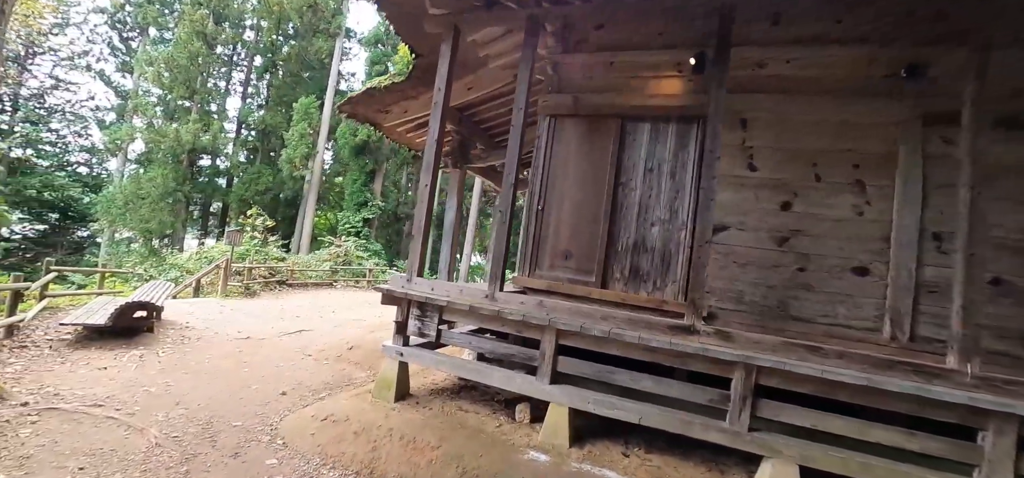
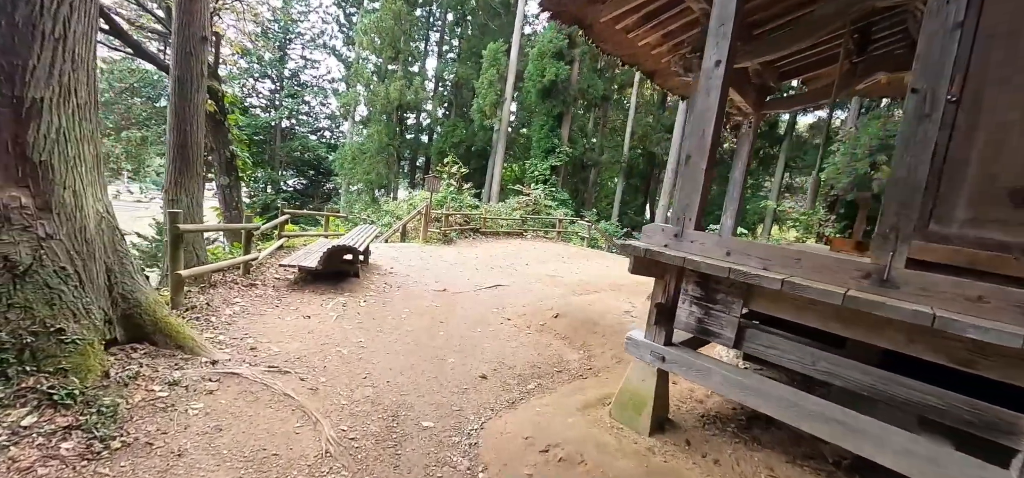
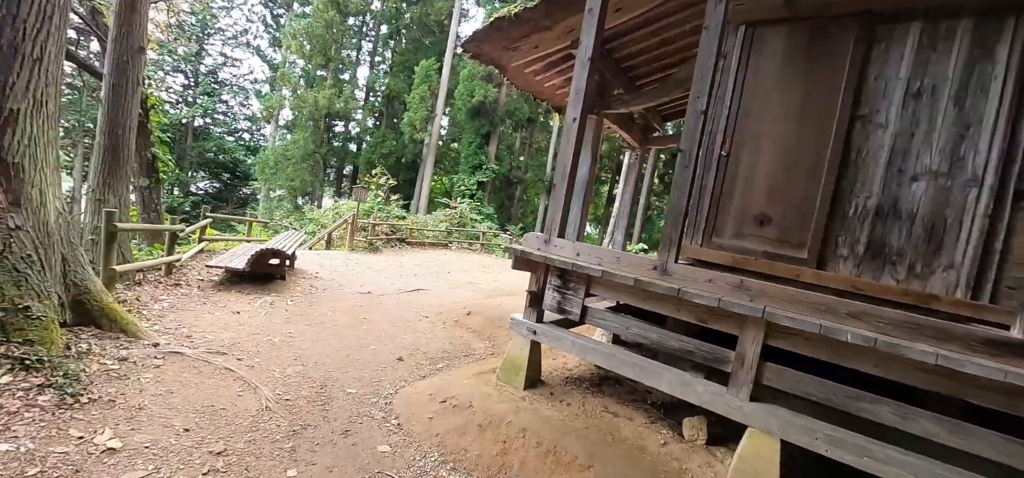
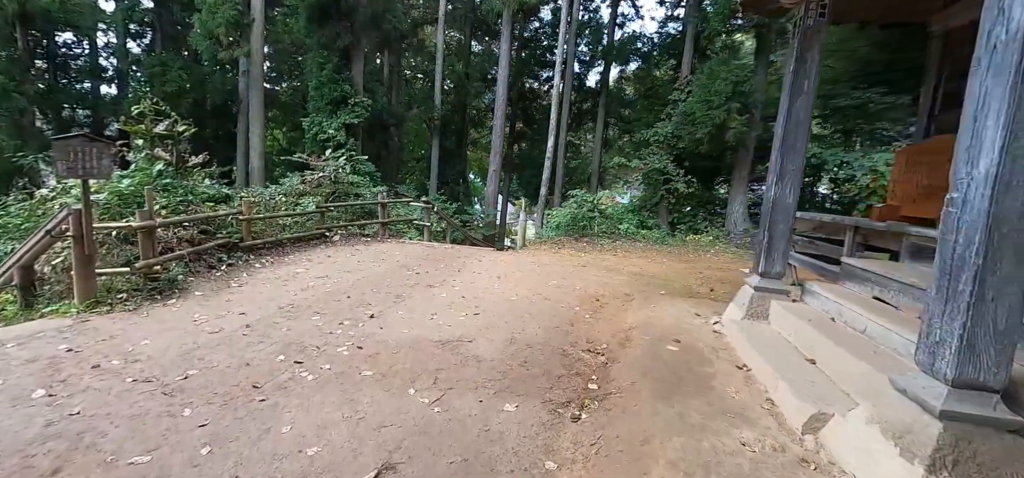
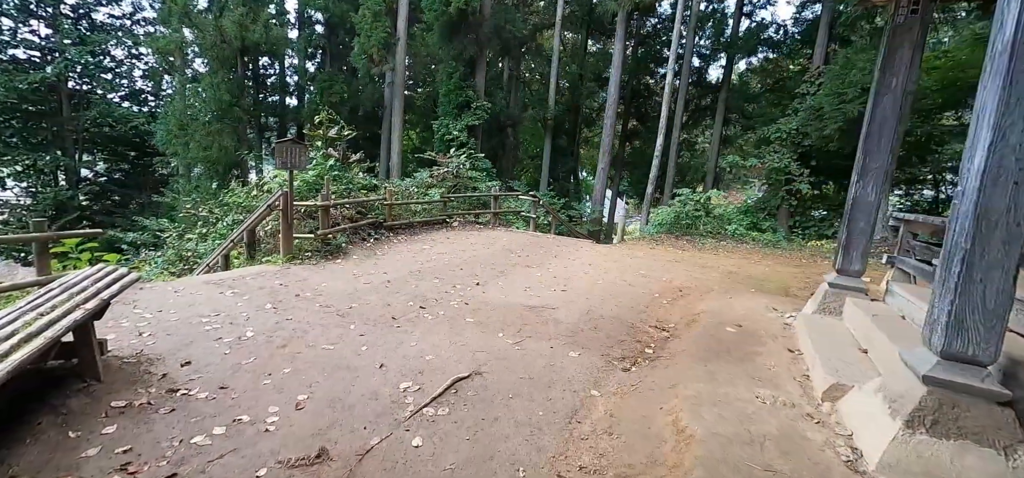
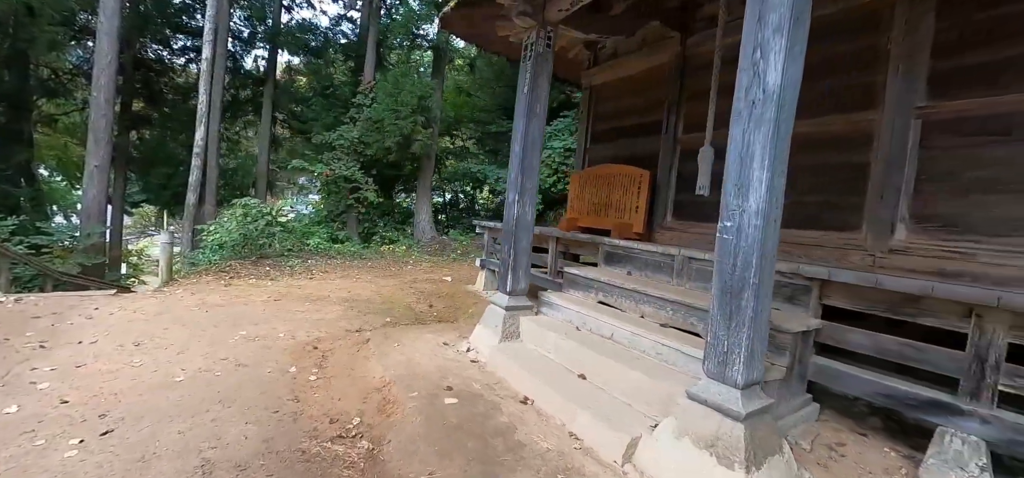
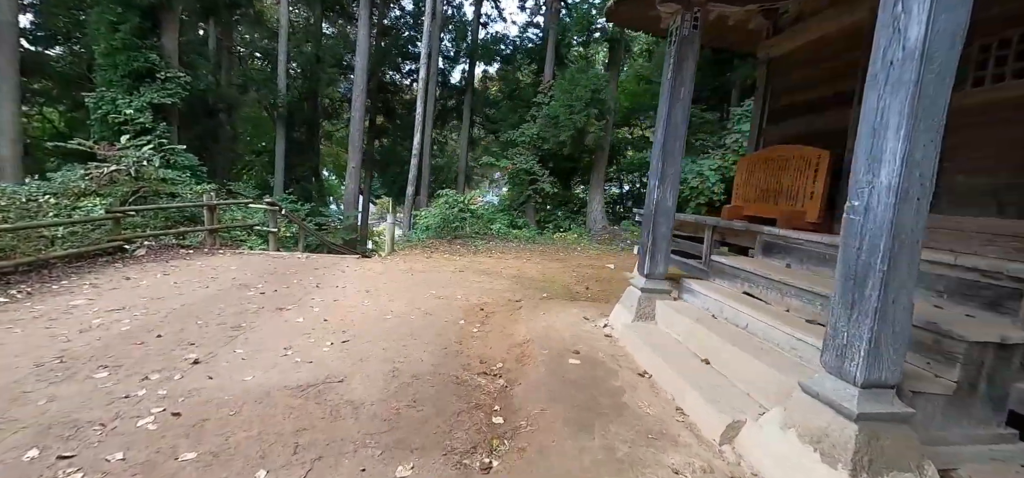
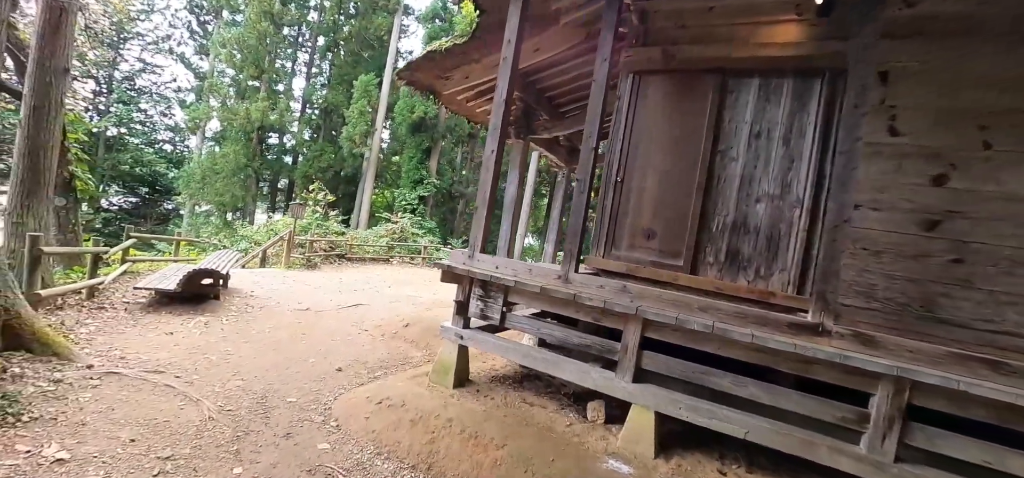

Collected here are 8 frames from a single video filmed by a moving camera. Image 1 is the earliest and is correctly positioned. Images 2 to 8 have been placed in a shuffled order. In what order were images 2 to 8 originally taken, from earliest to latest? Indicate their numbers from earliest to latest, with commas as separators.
8, 3, 2, 5, 4, 7, 6
